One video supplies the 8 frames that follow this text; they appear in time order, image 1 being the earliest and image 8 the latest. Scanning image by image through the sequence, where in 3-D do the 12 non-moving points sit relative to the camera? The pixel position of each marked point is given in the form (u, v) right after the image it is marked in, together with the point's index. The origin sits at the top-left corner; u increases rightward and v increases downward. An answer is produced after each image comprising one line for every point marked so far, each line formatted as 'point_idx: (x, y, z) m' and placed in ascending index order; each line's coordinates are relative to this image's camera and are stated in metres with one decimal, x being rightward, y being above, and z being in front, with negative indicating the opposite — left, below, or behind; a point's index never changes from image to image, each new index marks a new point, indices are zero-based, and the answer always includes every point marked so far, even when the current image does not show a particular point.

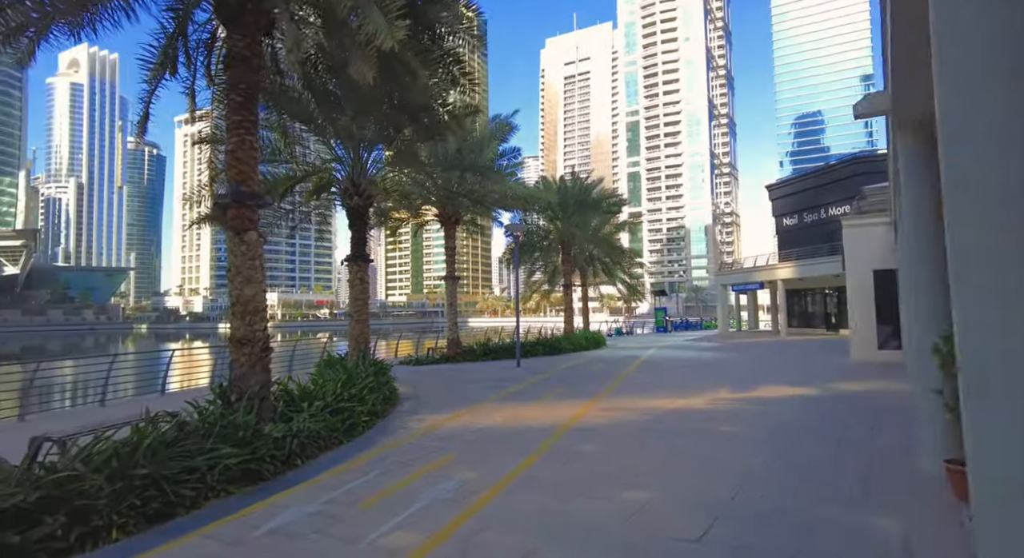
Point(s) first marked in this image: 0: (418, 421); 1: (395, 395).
0: (-1.4, -2.2, +8.7) m
1: (-2.2, -2.1, +10.6) m
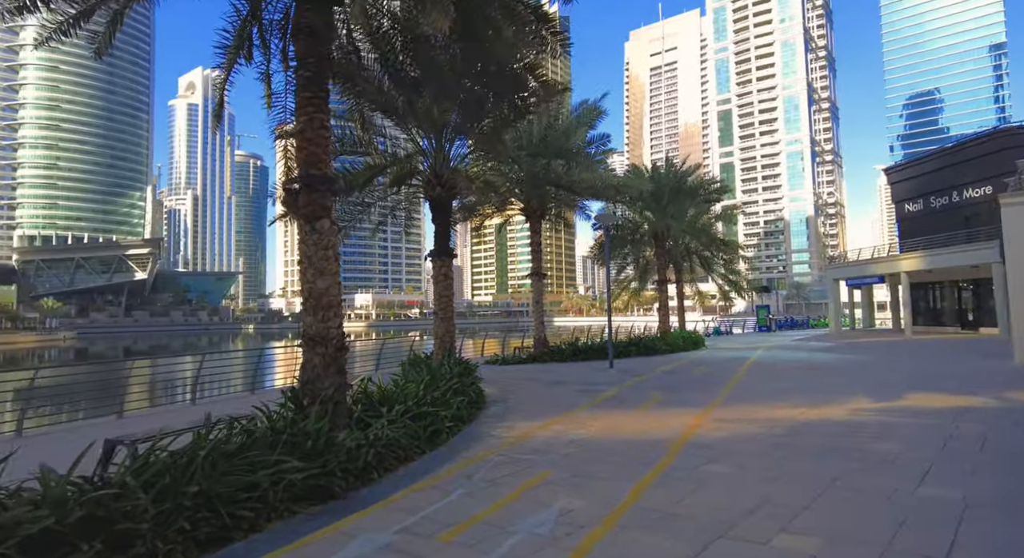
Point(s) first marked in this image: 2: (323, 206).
0: (-0.1, -2.1, +7.9) m
1: (-0.5, -2.0, +9.8) m
2: (-2.1, +0.8, +6.3) m
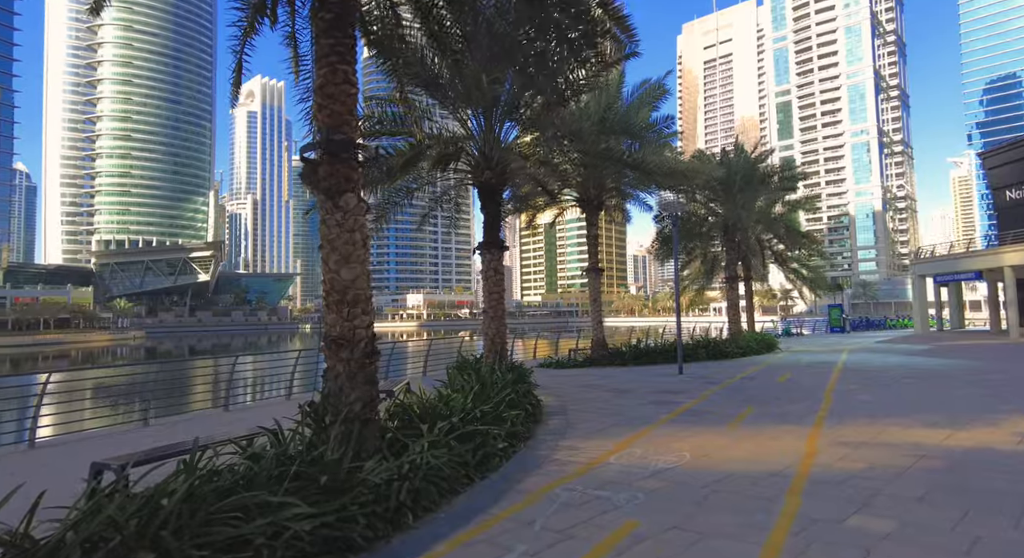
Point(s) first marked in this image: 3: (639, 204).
0: (+0.7, -1.9, +6.5) m
1: (+0.4, -1.9, +8.5) m
2: (-1.5, +0.9, +5.1) m
3: (+4.0, +2.7, +19.6) m
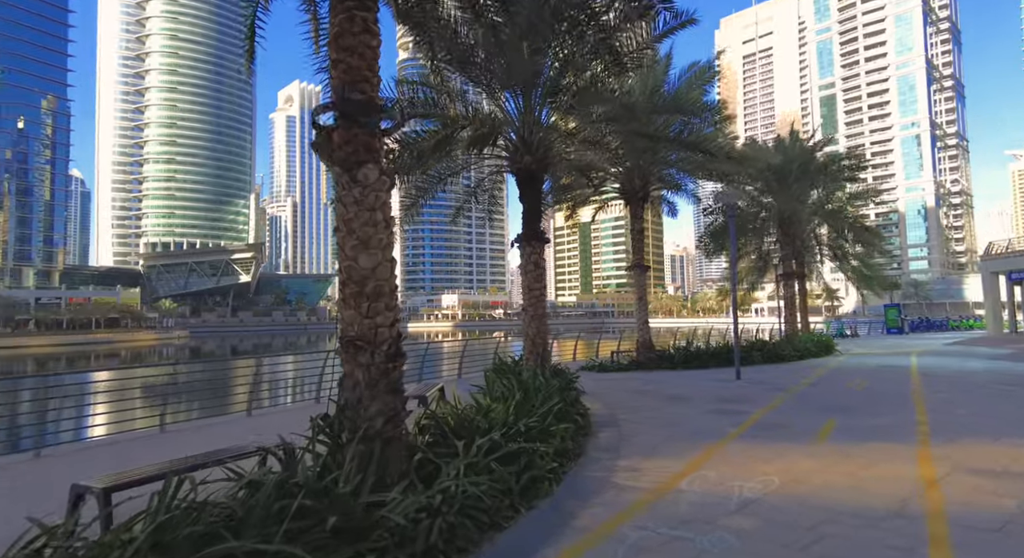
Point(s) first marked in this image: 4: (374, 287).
0: (+1.2, -1.9, +5.5) m
1: (+1.0, -1.8, +7.5) m
2: (-1.1, +1.0, +4.3) m
3: (+5.2, +2.8, +18.4) m
4: (-1.0, -0.1, +4.2) m
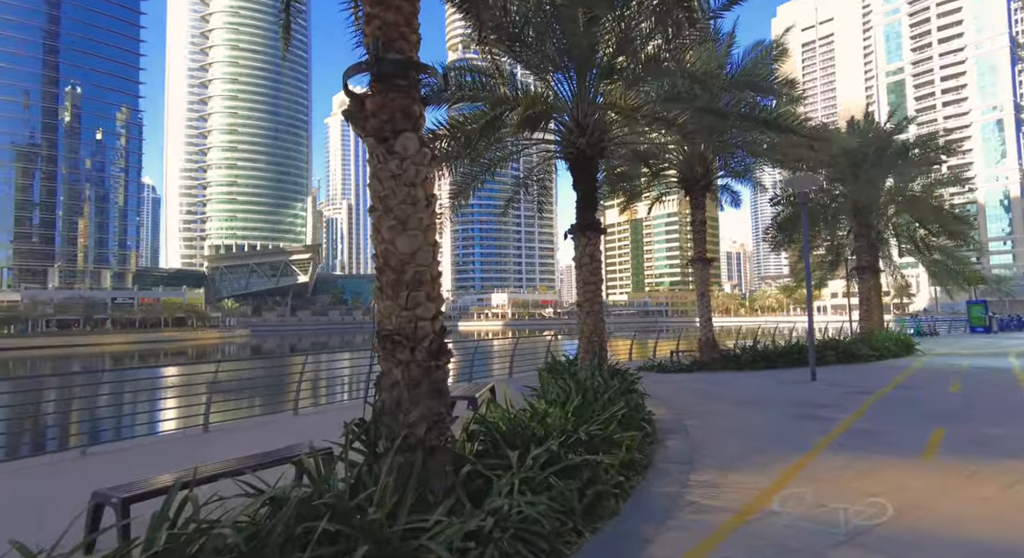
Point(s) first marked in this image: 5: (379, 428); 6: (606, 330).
0: (+1.7, -1.8, +4.8) m
1: (+1.6, -1.7, +6.8) m
2: (-0.7, +1.1, +3.7) m
3: (+6.7, +2.9, +17.2) m
4: (-0.6, 0.0, +3.6) m
5: (-0.8, -0.9, +3.7) m
6: (+1.5, -0.8, +9.4) m
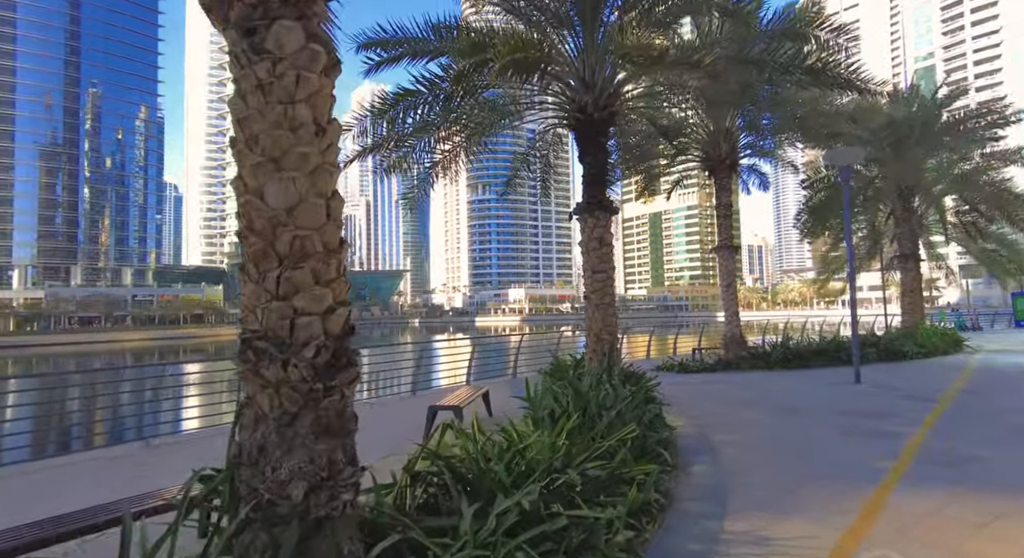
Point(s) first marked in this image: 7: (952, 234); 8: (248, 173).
0: (+1.5, -1.6, +3.4) m
1: (+1.5, -1.6, +5.4) m
2: (-0.9, +1.2, +2.4) m
3: (+6.9, +3.2, +15.6) m
4: (-0.9, +0.2, +2.3) m
5: (-1.1, -0.8, +2.4) m
6: (+1.5, -0.7, +8.0) m
7: (+15.0, +1.5, +19.7) m
8: (-1.1, +0.4, +2.4) m
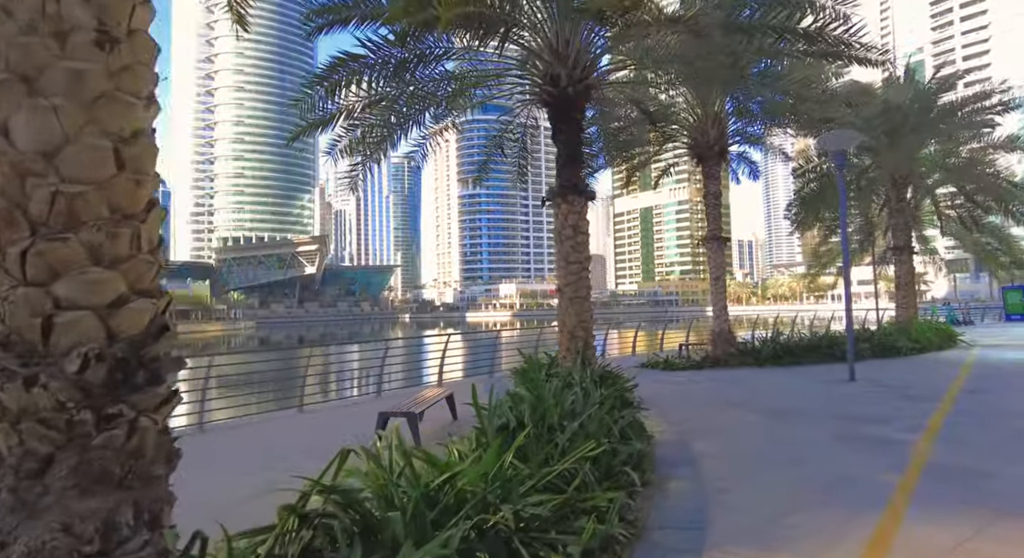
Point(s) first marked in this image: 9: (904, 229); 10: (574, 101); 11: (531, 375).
0: (+1.1, -1.5, +2.7) m
1: (+1.1, -1.5, +4.7) m
2: (-1.3, +1.3, +1.7) m
3: (+6.4, +3.4, +15.0) m
4: (-1.2, +0.2, +1.6) m
5: (-1.4, -0.8, +1.6) m
6: (+1.0, -0.6, +7.3) m
7: (+14.4, +1.7, +19.2) m
8: (-1.4, +0.5, +1.6) m
9: (+11.5, +1.4, +16.9) m
10: (+0.8, +2.3, +7.5) m
11: (+0.2, -1.1, +6.5) m
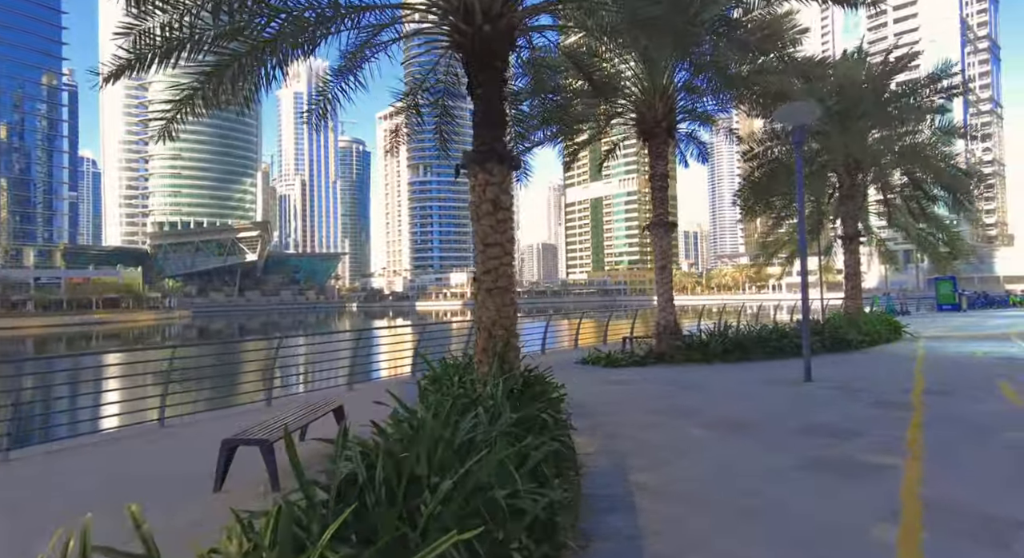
0: (+0.5, -1.5, +1.4) m
1: (+0.3, -1.4, +3.4) m
2: (-1.8, +1.3, +0.1) m
3: (+4.7, +3.6, +14.0) m
4: (-1.7, +0.3, +0.1) m
5: (-2.0, -0.7, +0.1) m
6: (+0.1, -0.4, +6.0) m
7: (+12.4, +2.0, +18.9) m
8: (-1.9, +0.5, +0.1) m
9: (+9.7, +1.7, +16.4) m
10: (-0.2, +2.4, +6.1) m
11: (-0.7, -1.0, +5.1) m
